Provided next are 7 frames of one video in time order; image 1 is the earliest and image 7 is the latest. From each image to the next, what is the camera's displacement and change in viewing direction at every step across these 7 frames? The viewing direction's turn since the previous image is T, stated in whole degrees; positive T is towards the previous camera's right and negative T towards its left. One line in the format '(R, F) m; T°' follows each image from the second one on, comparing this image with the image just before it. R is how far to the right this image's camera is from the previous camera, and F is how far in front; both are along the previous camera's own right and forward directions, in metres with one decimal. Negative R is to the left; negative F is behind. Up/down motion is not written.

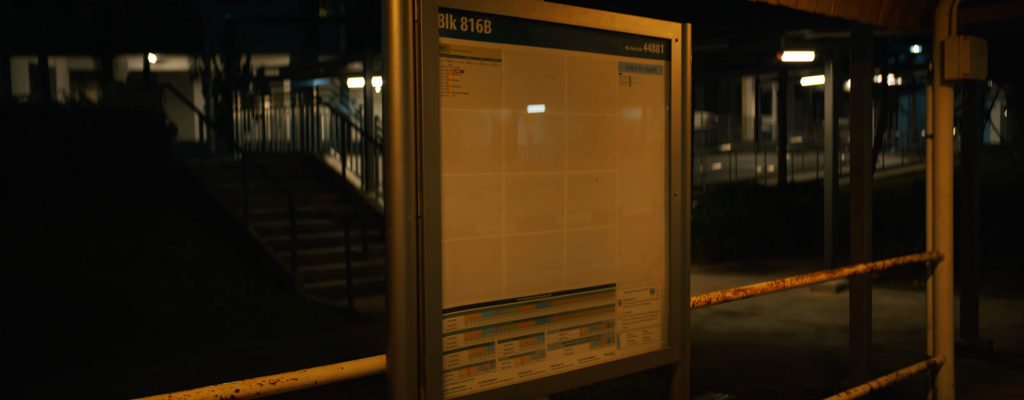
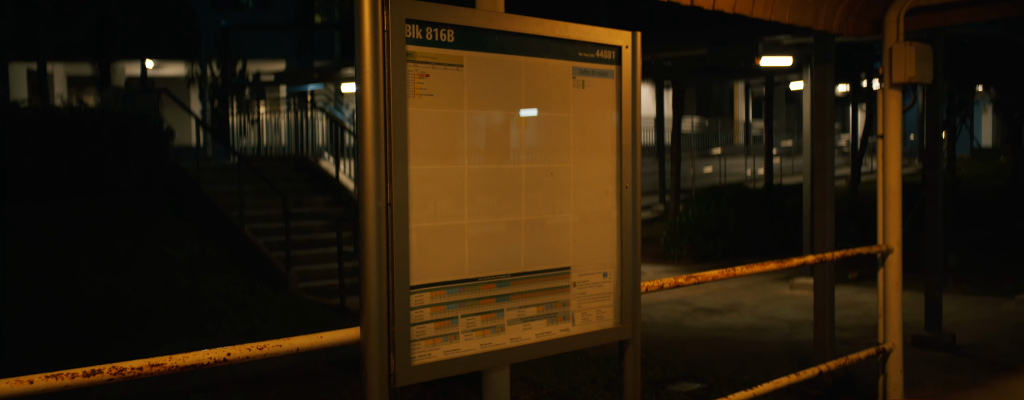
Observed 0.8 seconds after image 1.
(+0.1, -0.3) m; 0°
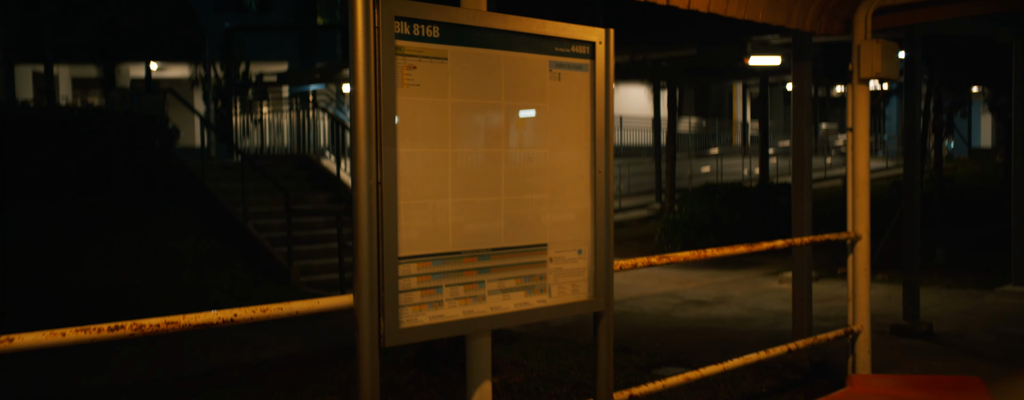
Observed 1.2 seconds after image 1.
(+0.1, -0.3) m; 0°
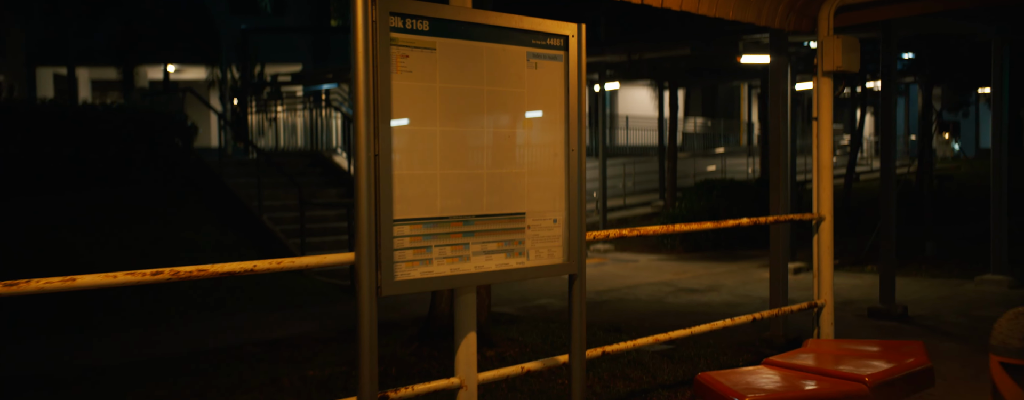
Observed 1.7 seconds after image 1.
(+0.1, -0.5) m; -1°
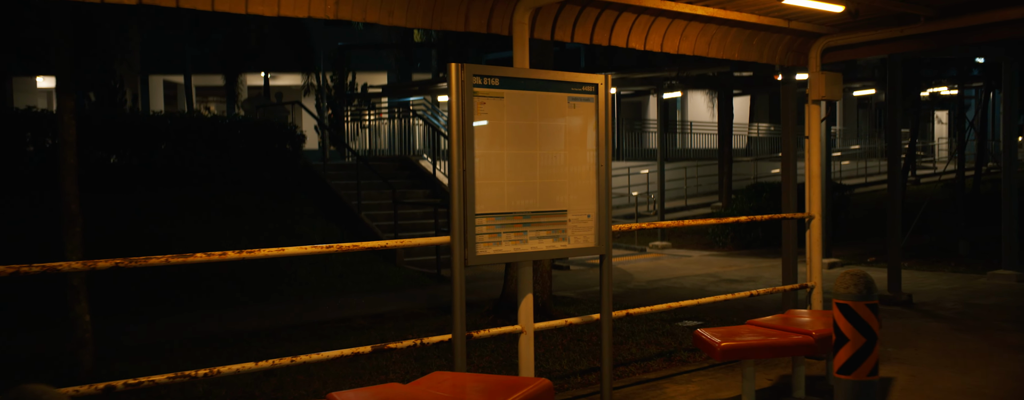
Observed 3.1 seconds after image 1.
(+0.2, -1.7) m; -5°
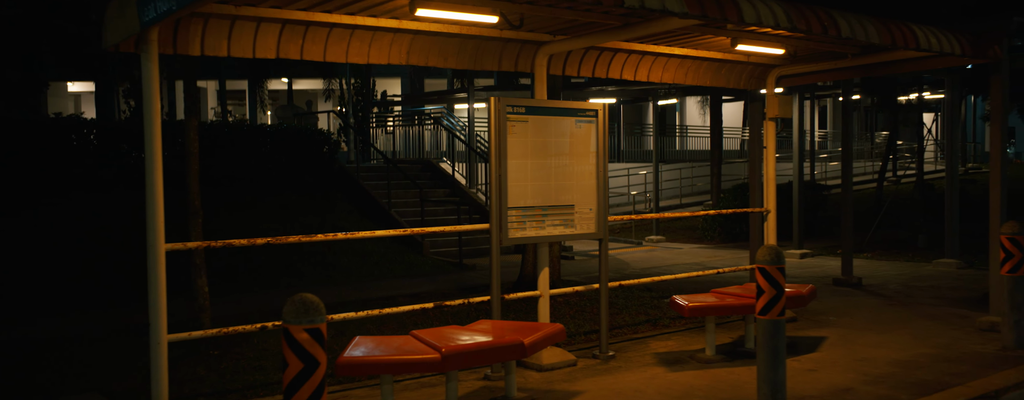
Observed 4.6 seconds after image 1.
(-0.2, -1.9) m; 0°
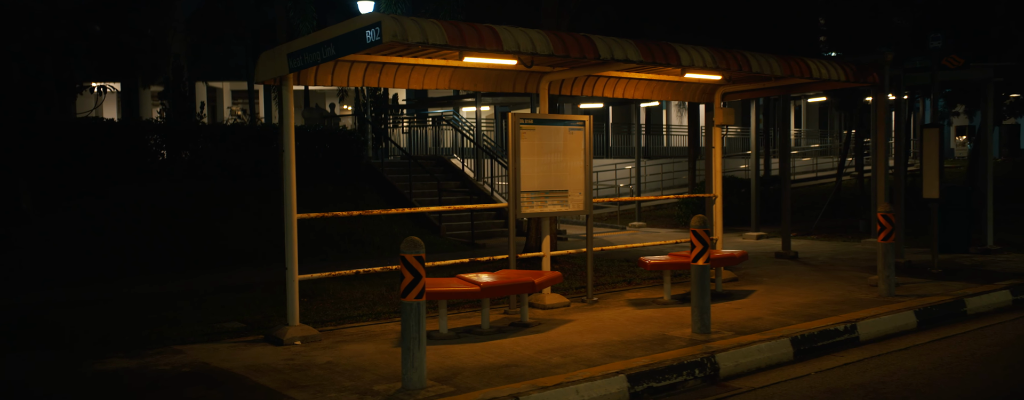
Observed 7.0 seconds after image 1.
(-0.2, -2.8) m; +1°
